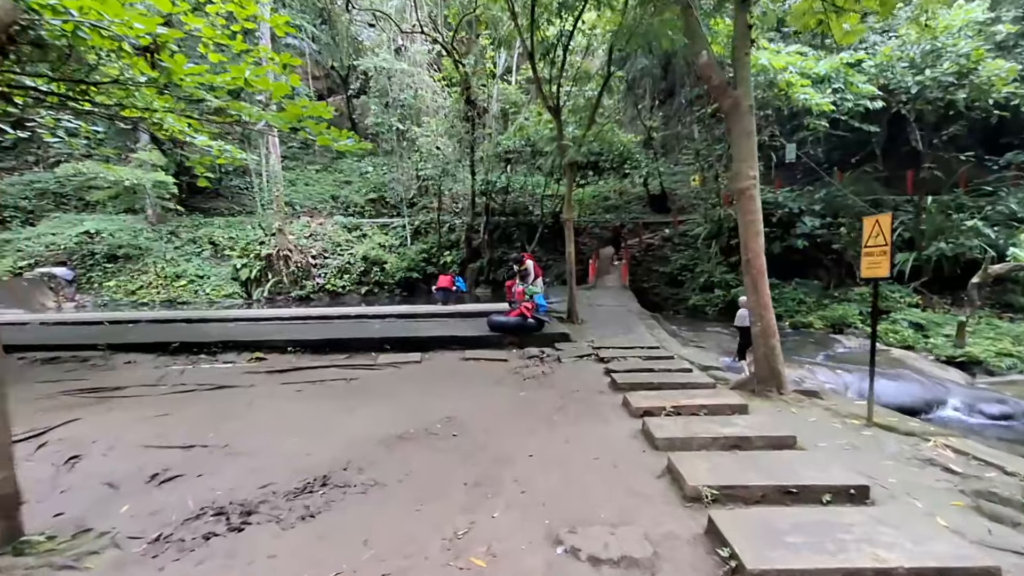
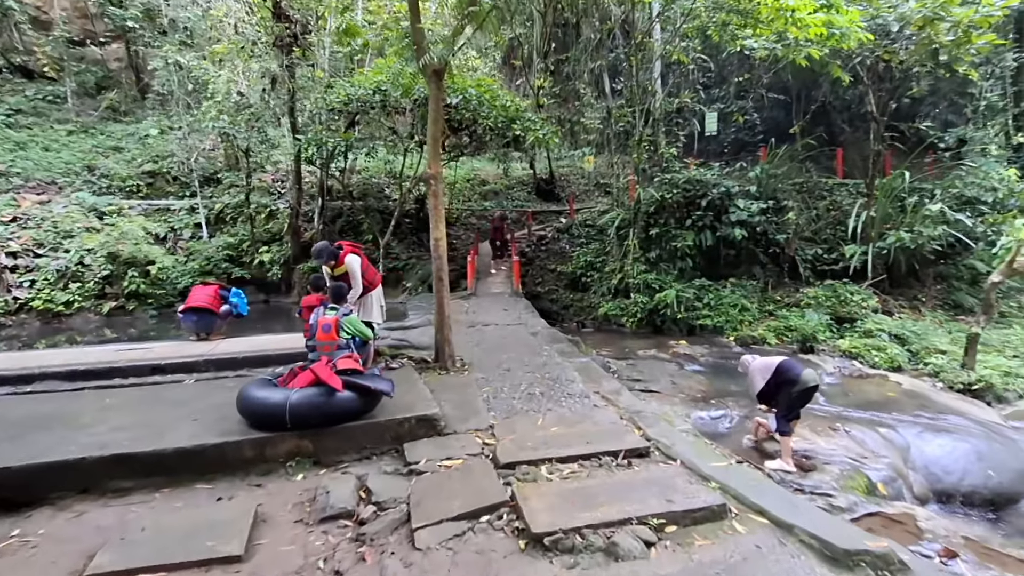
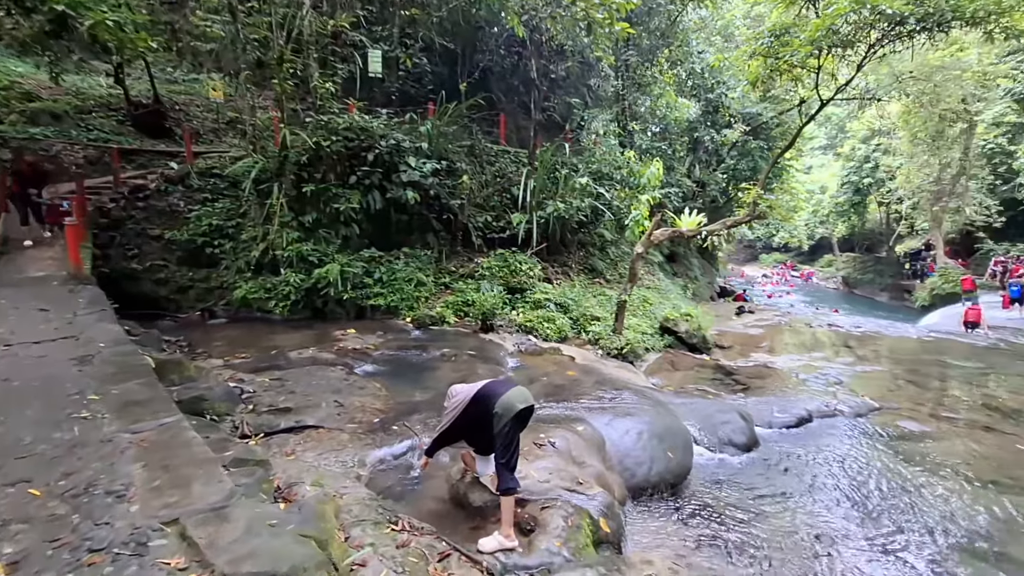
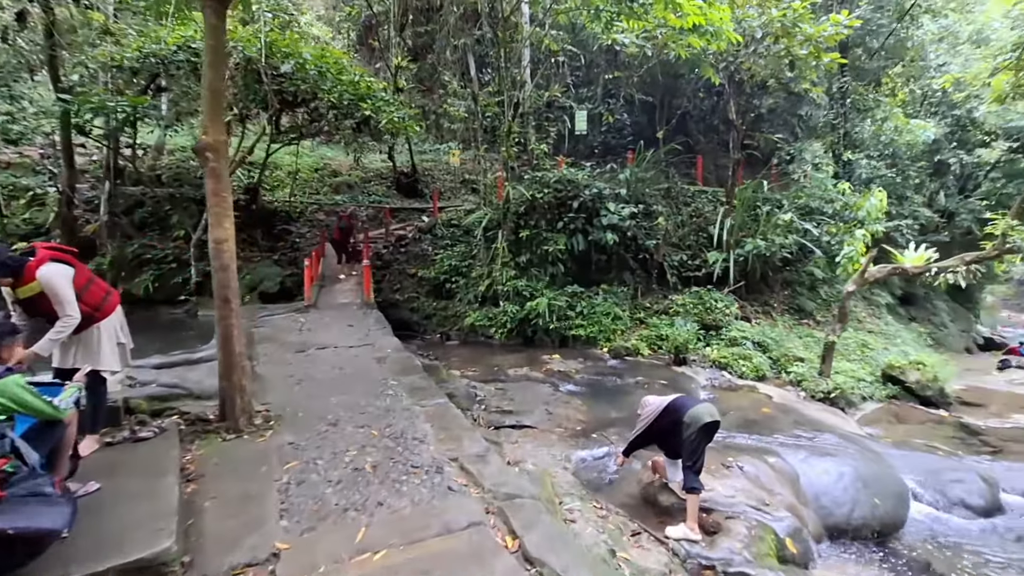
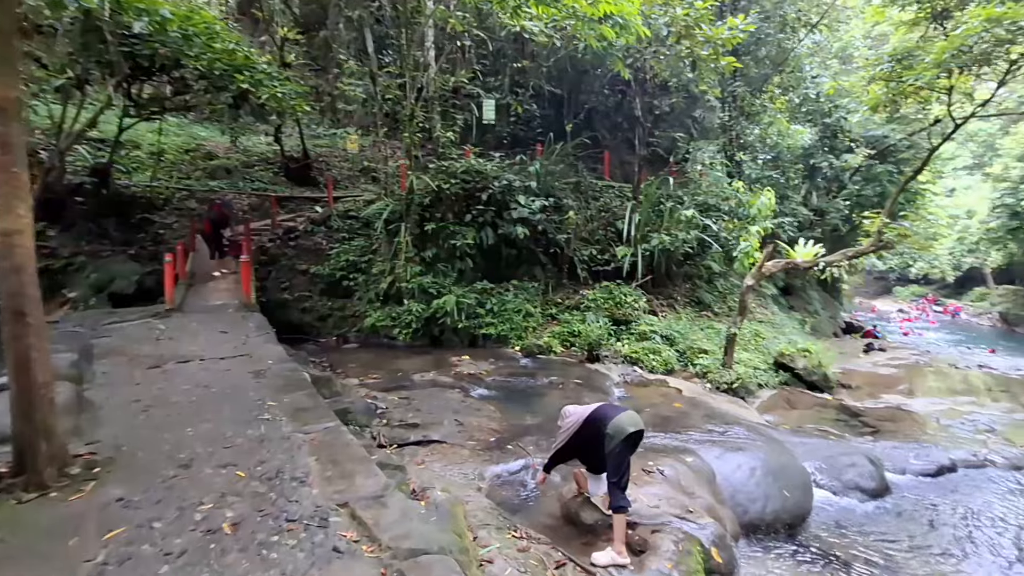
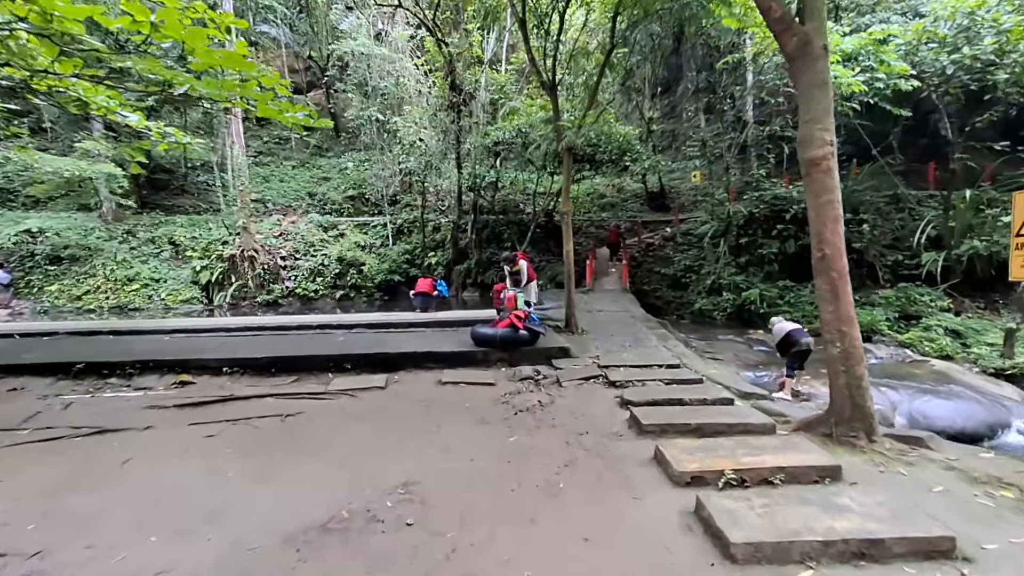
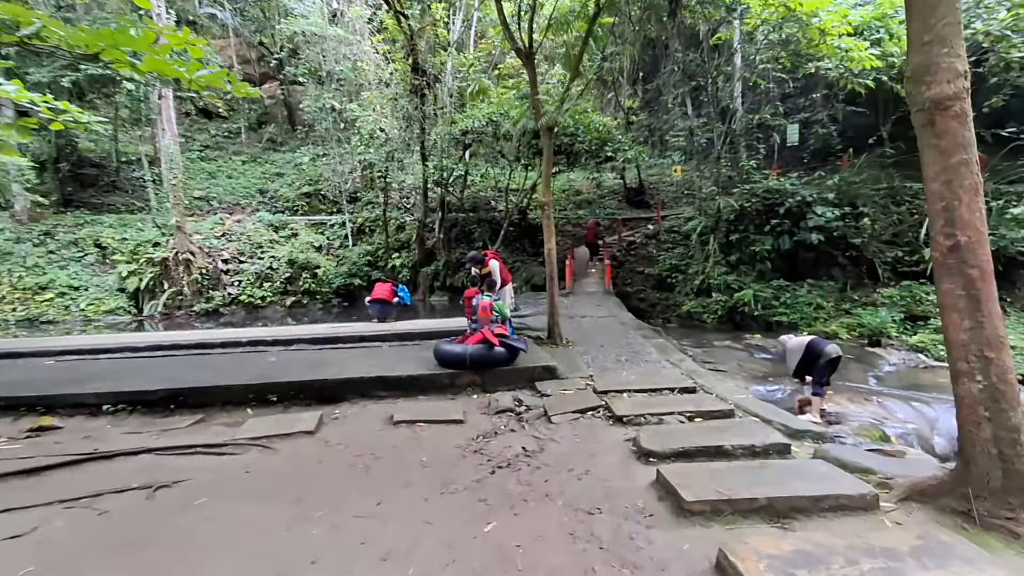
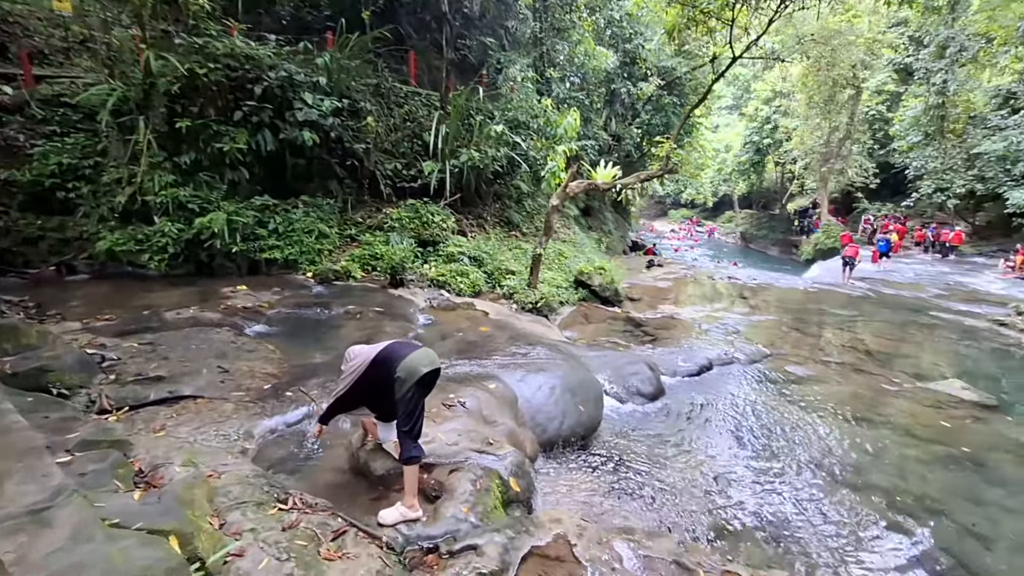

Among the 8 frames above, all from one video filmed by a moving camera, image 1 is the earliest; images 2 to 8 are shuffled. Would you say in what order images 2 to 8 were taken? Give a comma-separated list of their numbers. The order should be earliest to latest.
6, 7, 2, 4, 5, 3, 8
